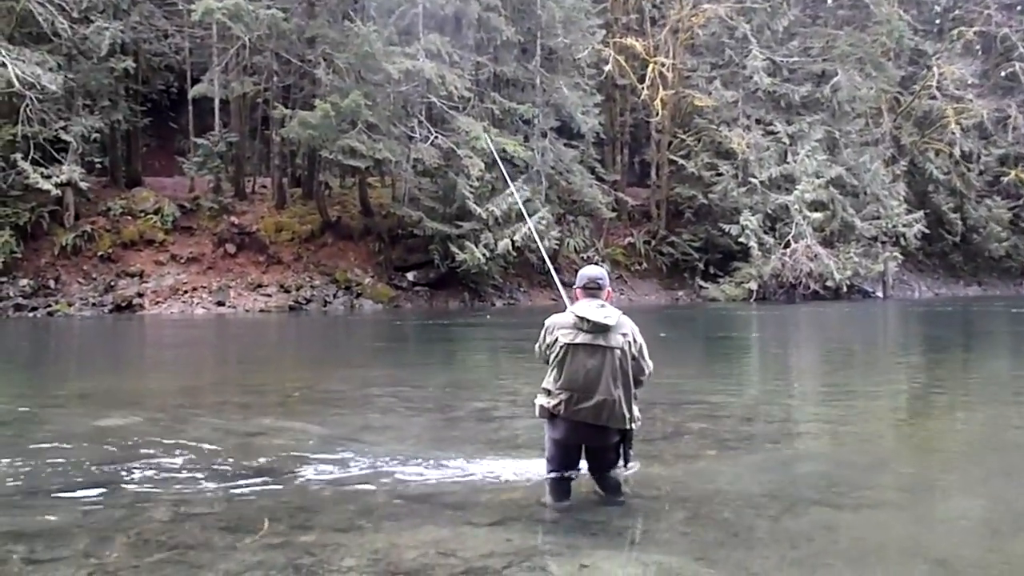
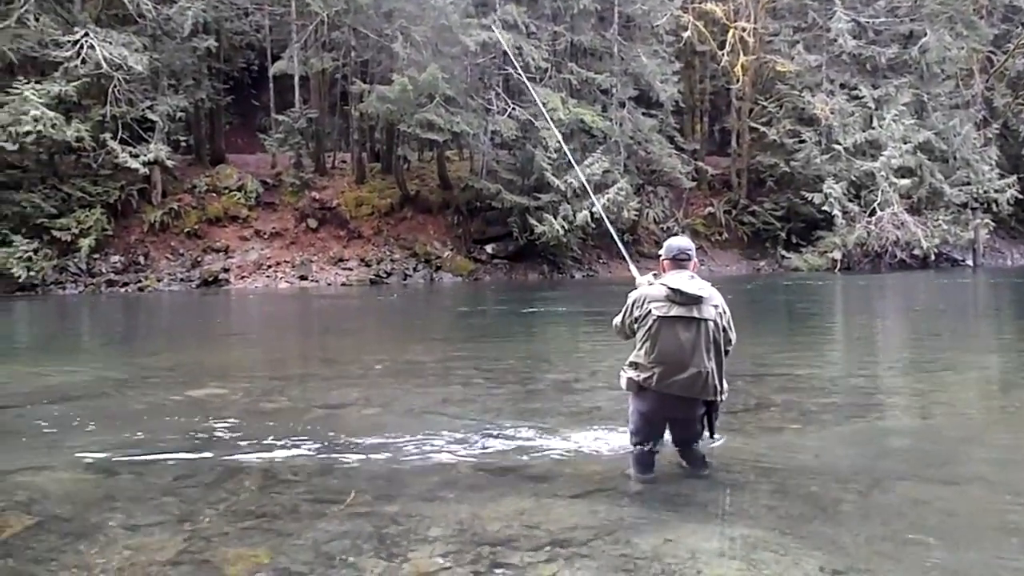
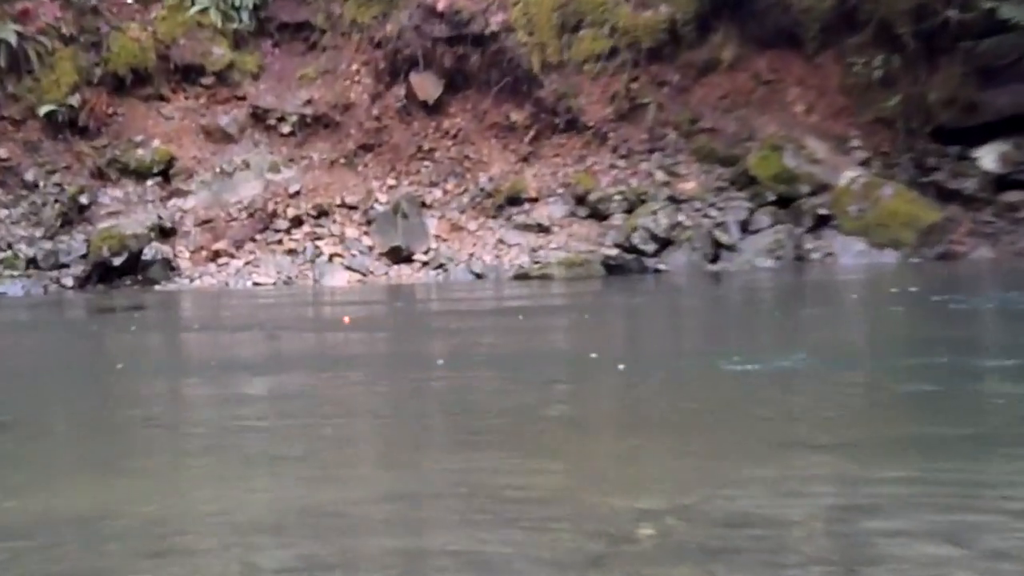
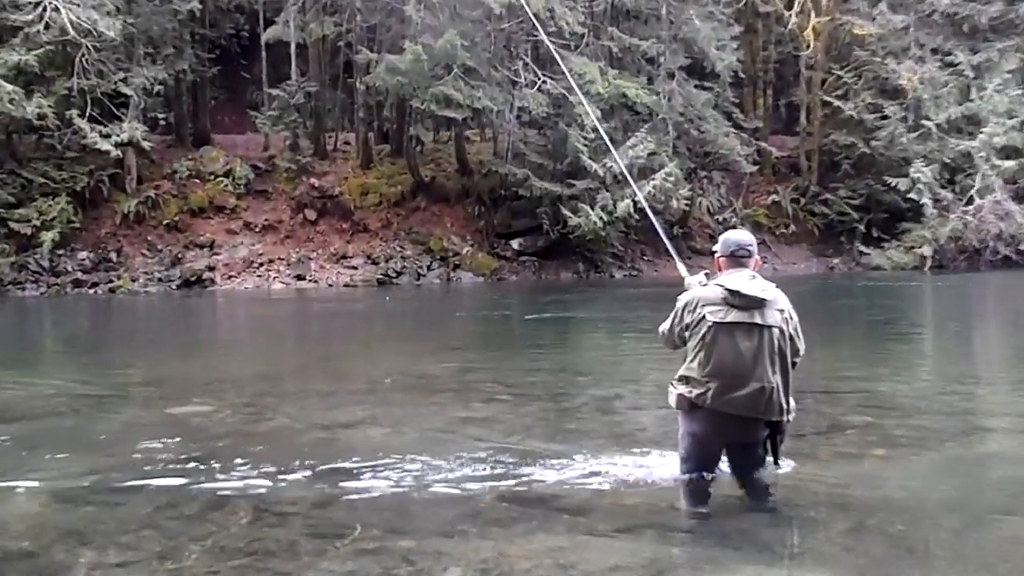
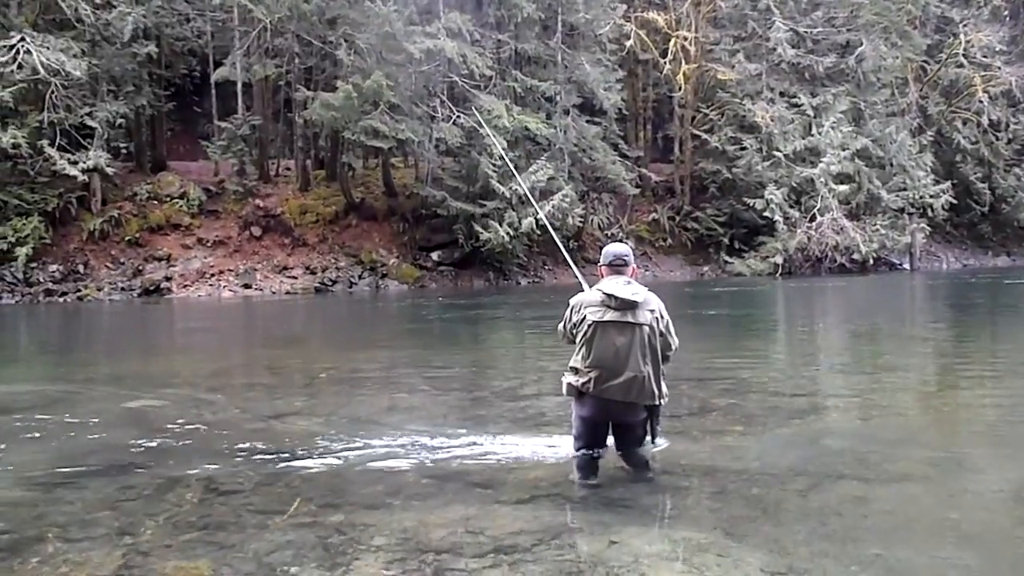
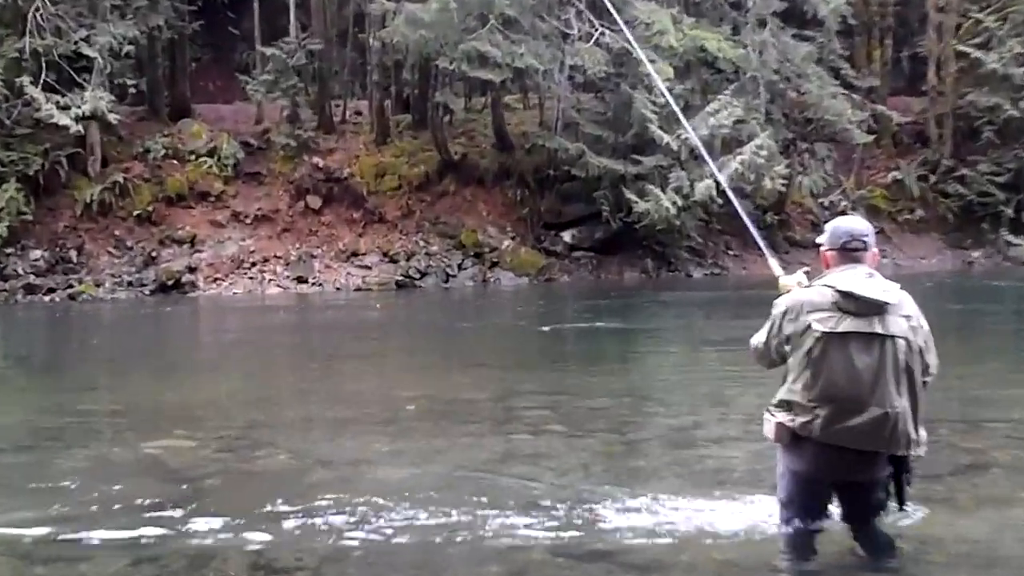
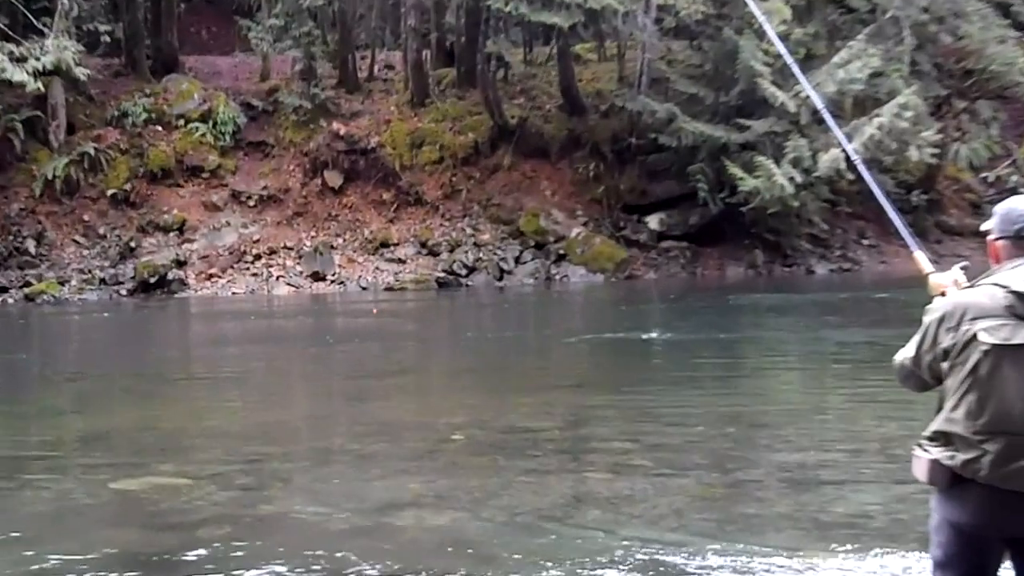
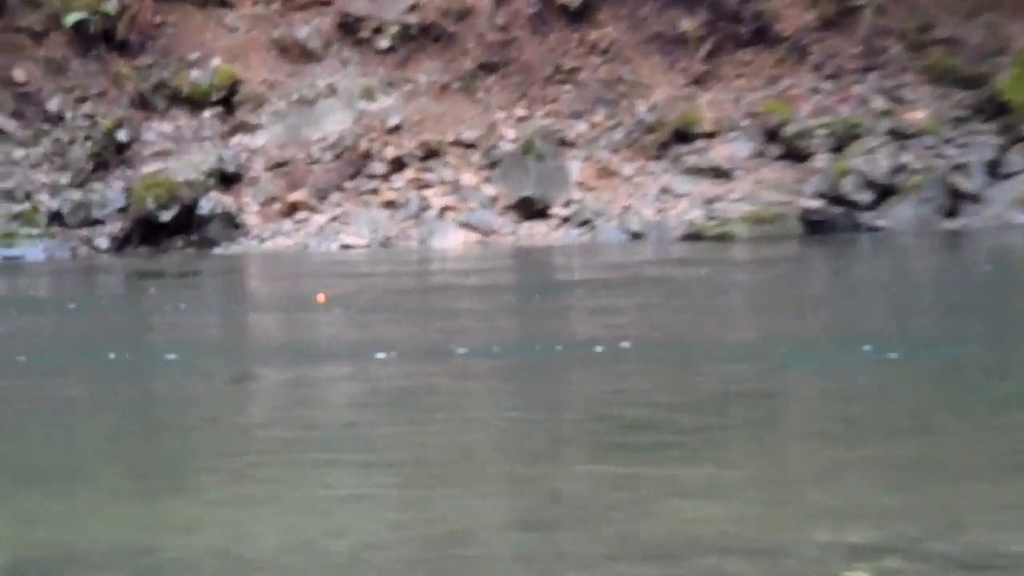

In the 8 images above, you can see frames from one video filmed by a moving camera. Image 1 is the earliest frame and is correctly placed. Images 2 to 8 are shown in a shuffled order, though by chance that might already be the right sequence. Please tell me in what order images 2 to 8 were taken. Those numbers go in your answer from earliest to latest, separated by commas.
5, 2, 4, 6, 7, 3, 8
